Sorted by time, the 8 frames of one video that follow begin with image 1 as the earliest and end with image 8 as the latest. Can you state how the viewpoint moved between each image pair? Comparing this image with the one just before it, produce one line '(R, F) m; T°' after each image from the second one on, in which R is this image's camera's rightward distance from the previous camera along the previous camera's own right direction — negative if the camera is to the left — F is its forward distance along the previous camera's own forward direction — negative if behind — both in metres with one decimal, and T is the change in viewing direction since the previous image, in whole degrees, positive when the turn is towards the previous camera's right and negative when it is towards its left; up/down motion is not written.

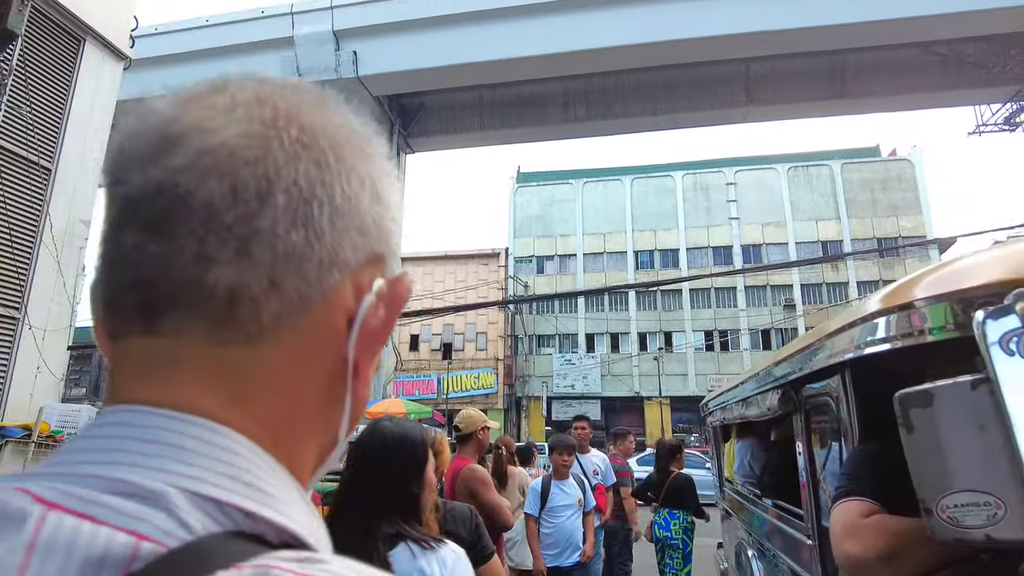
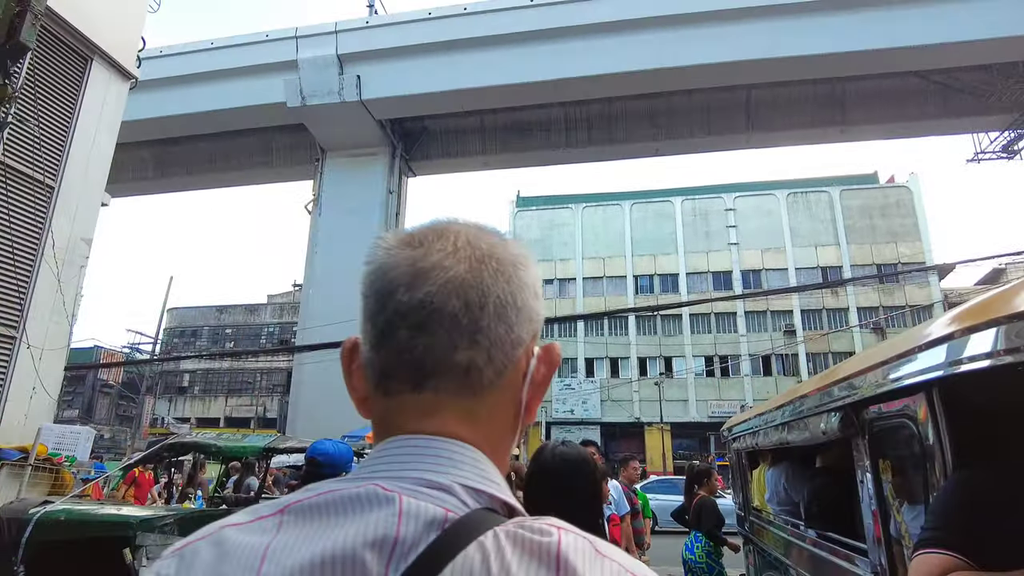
(-0.1, +0.1) m; 0°
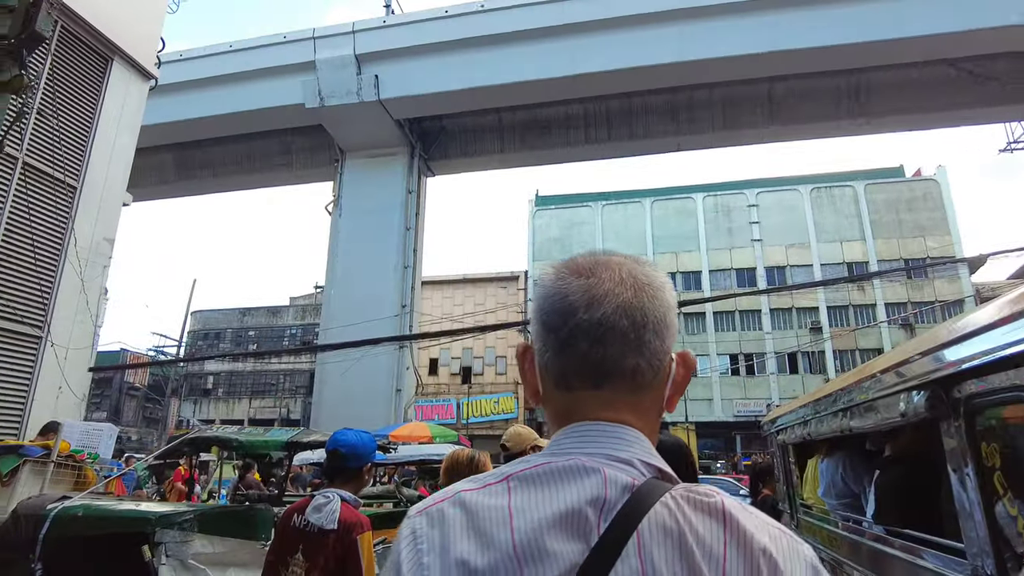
(0.0, +0.1) m; -2°
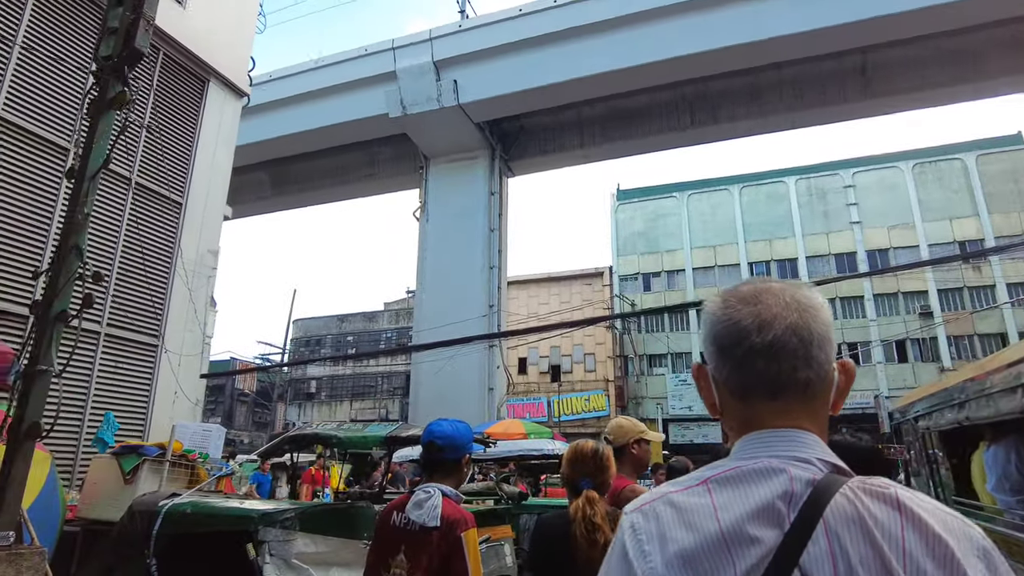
(0.0, +0.1) m; -7°
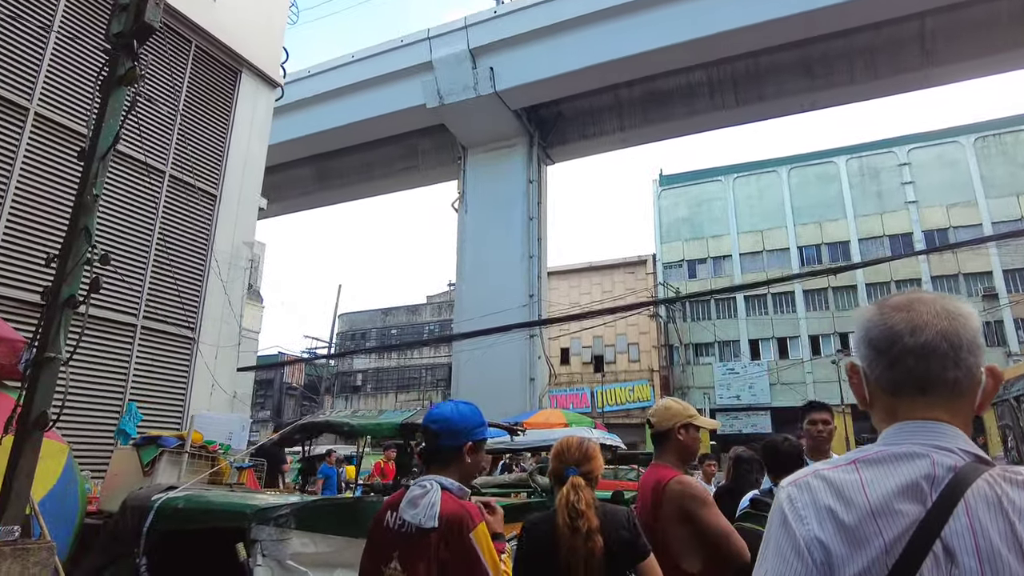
(+0.1, +0.2) m; -4°
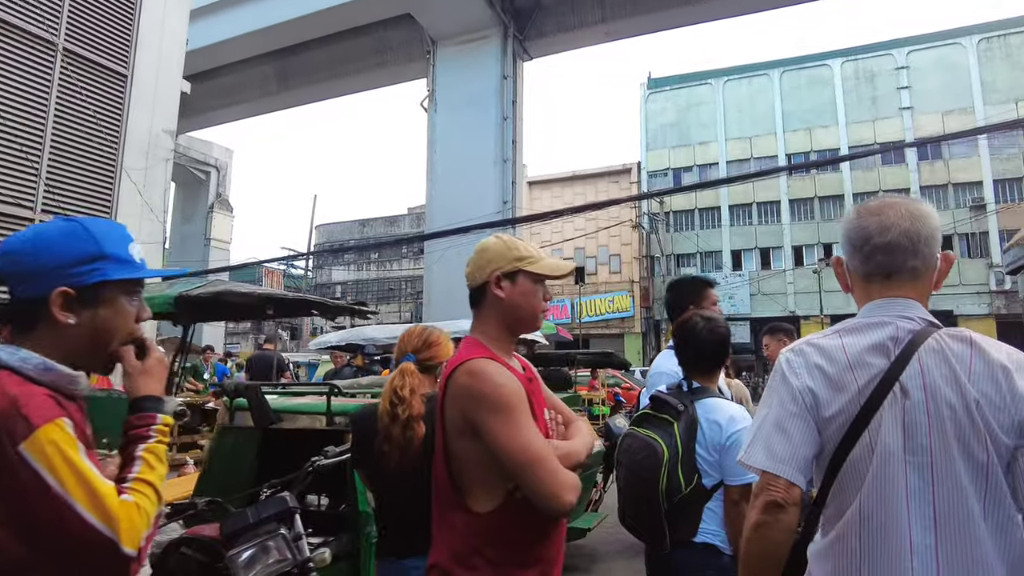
(+0.4, +0.5) m; +1°
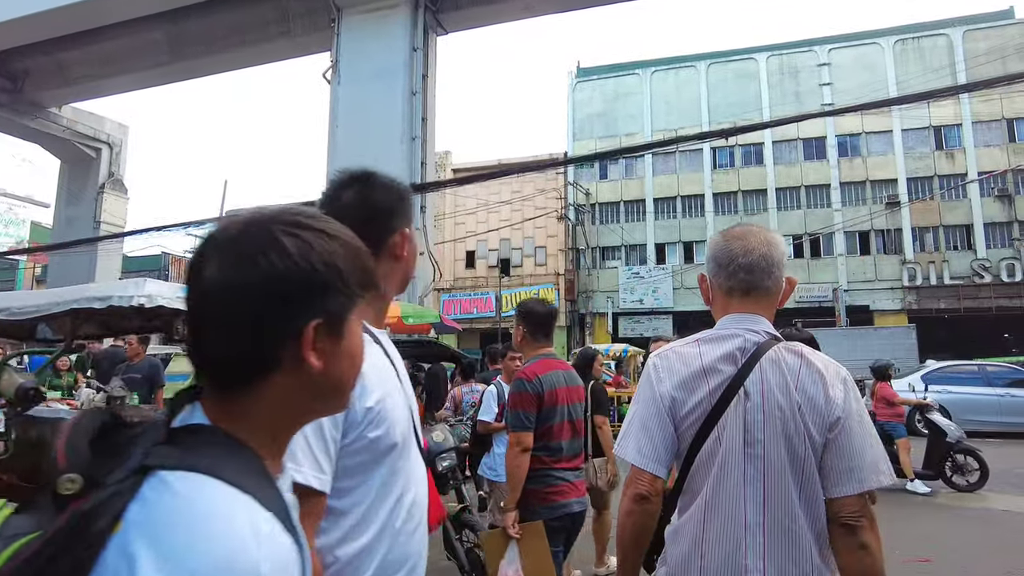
(+0.6, +0.9) m; +5°
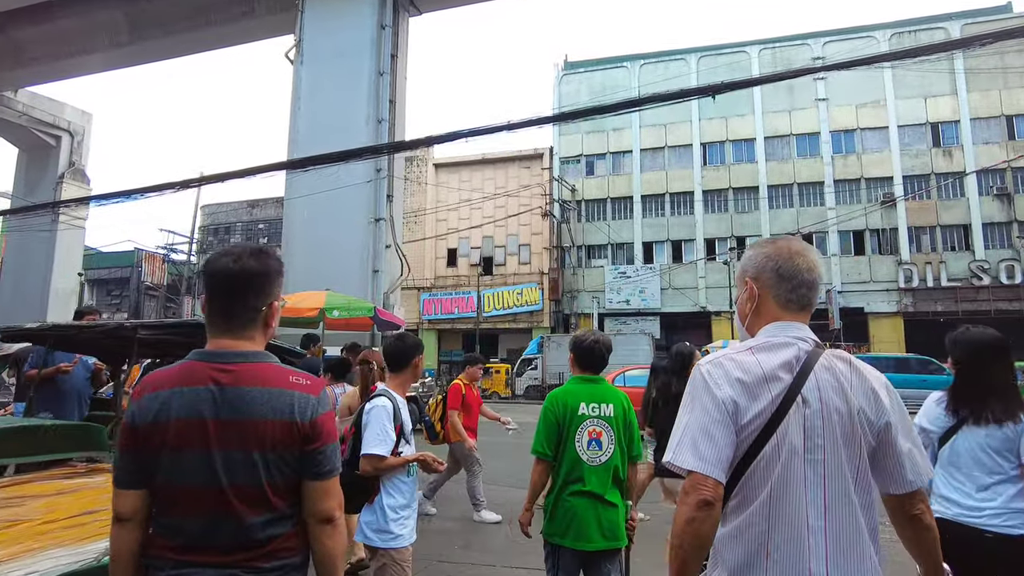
(+0.3, +0.9) m; +1°
